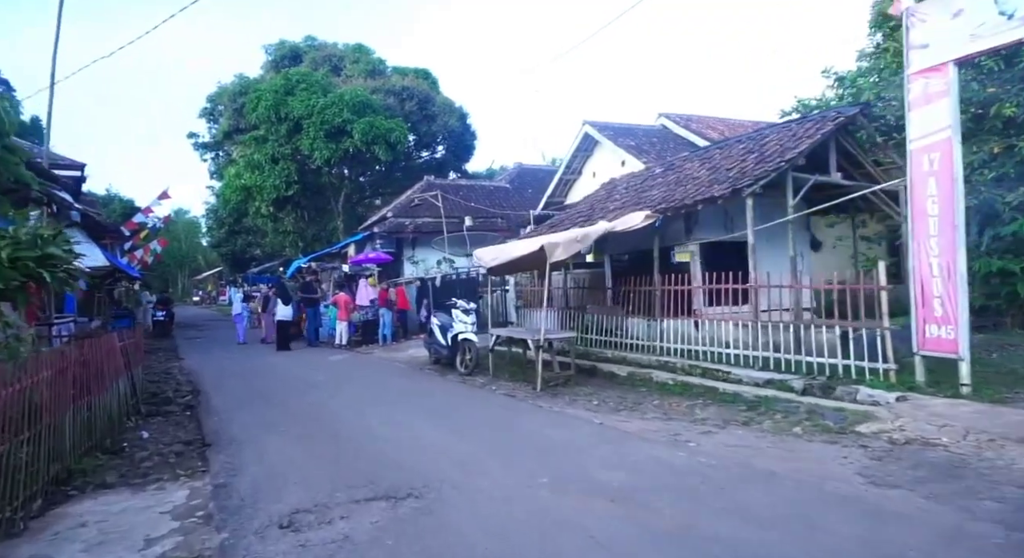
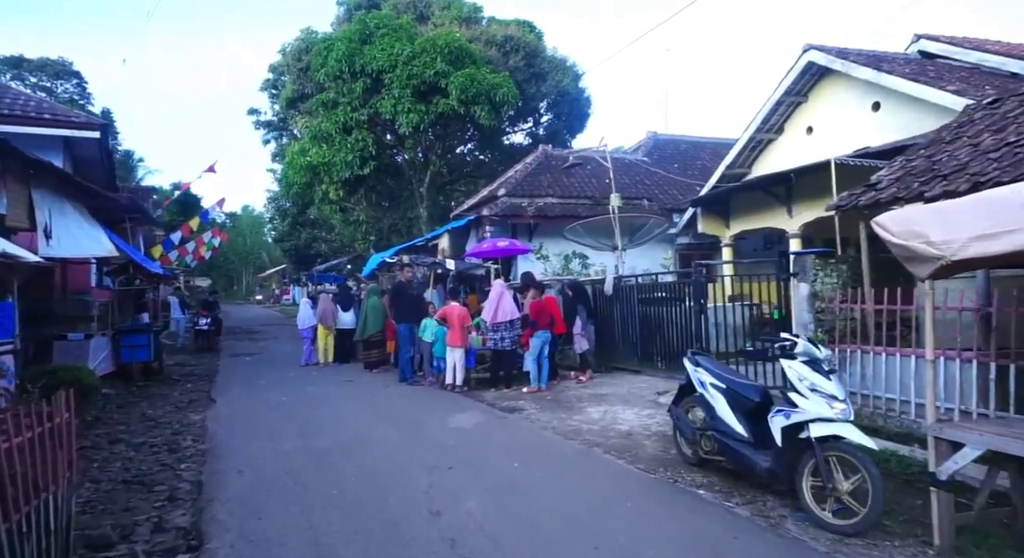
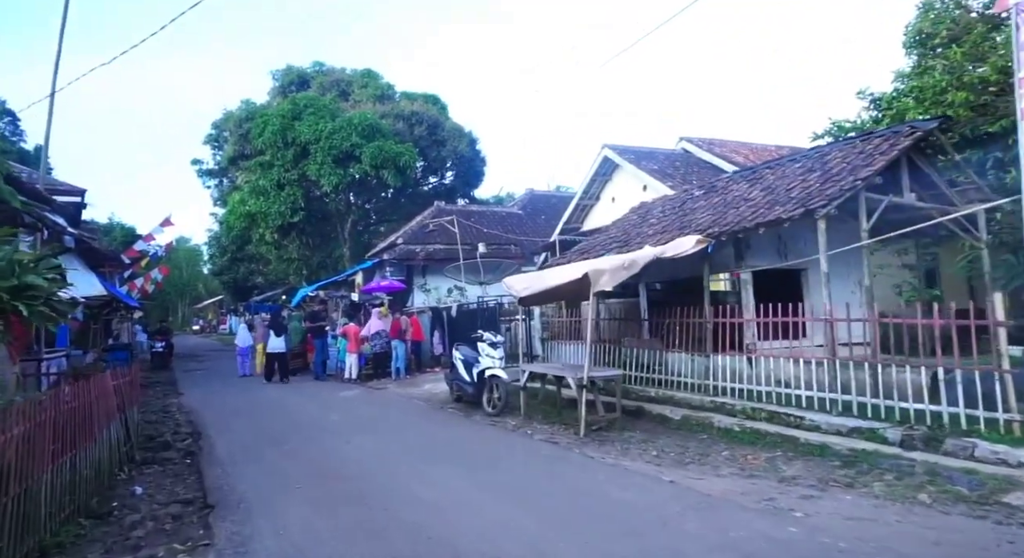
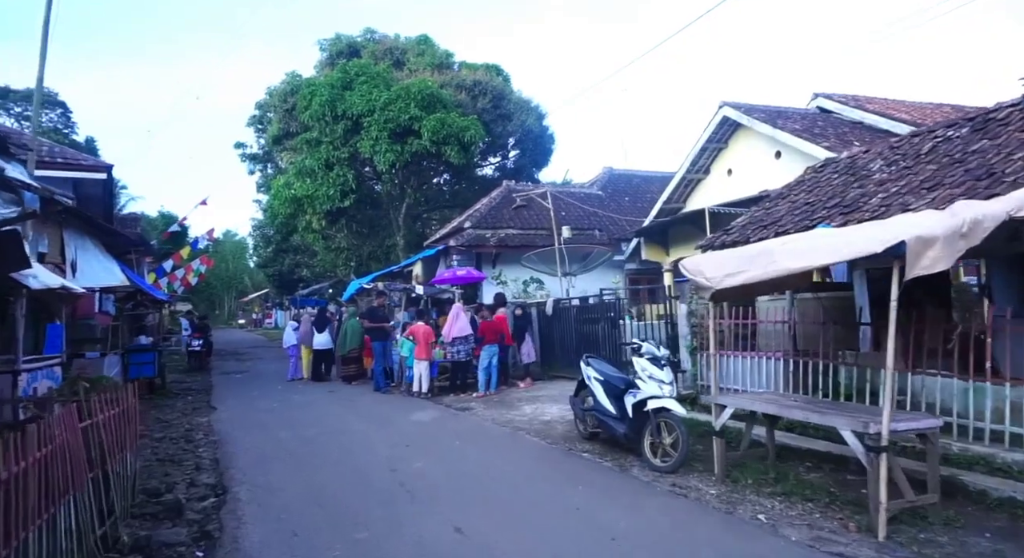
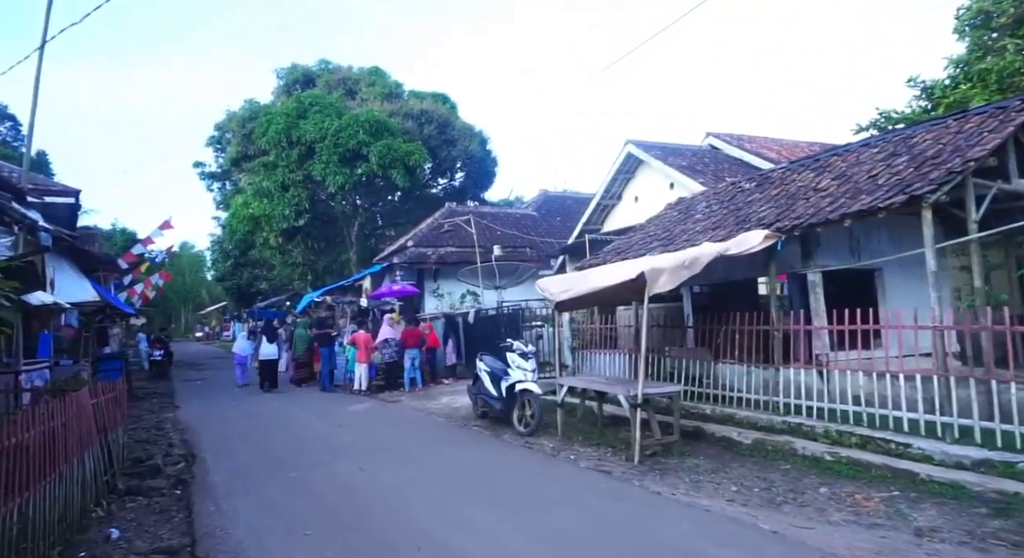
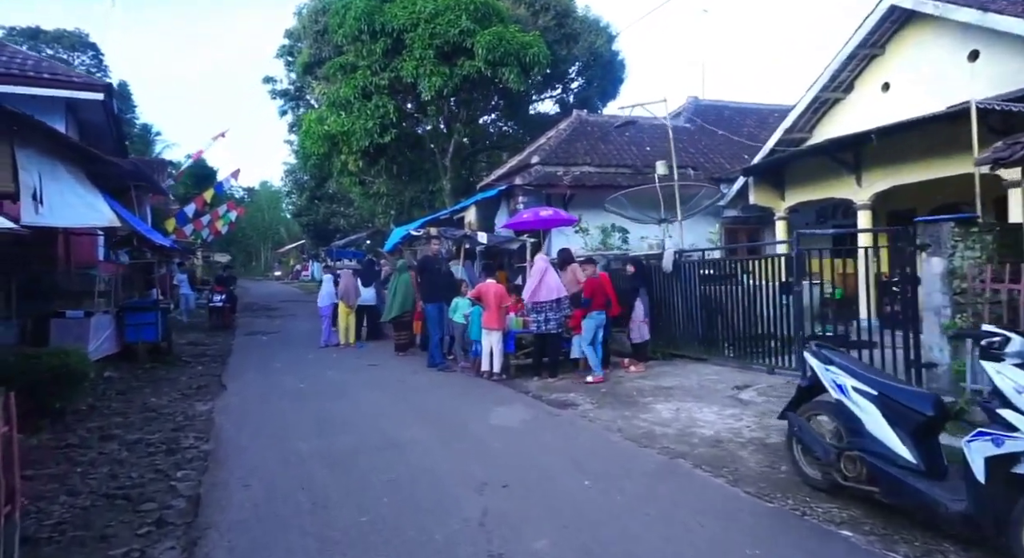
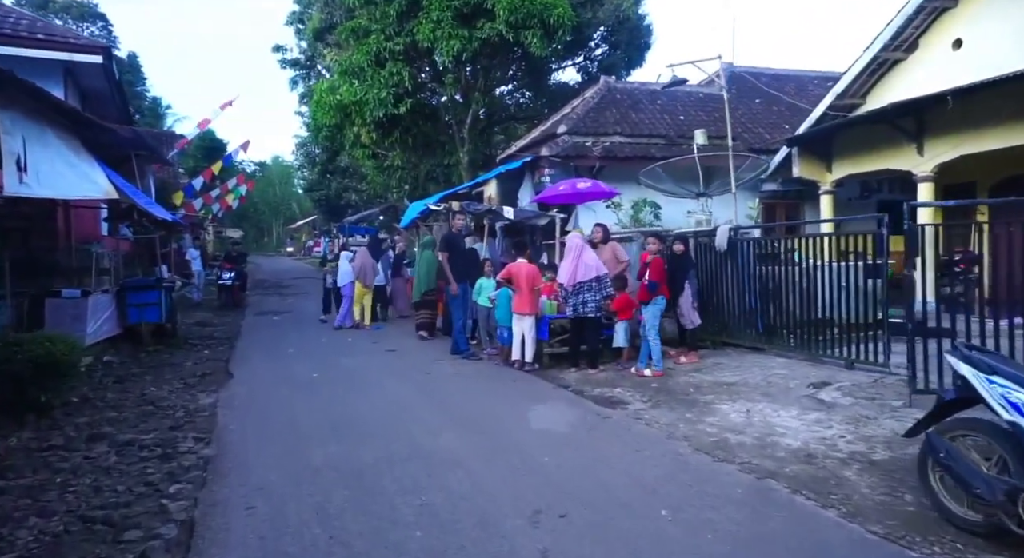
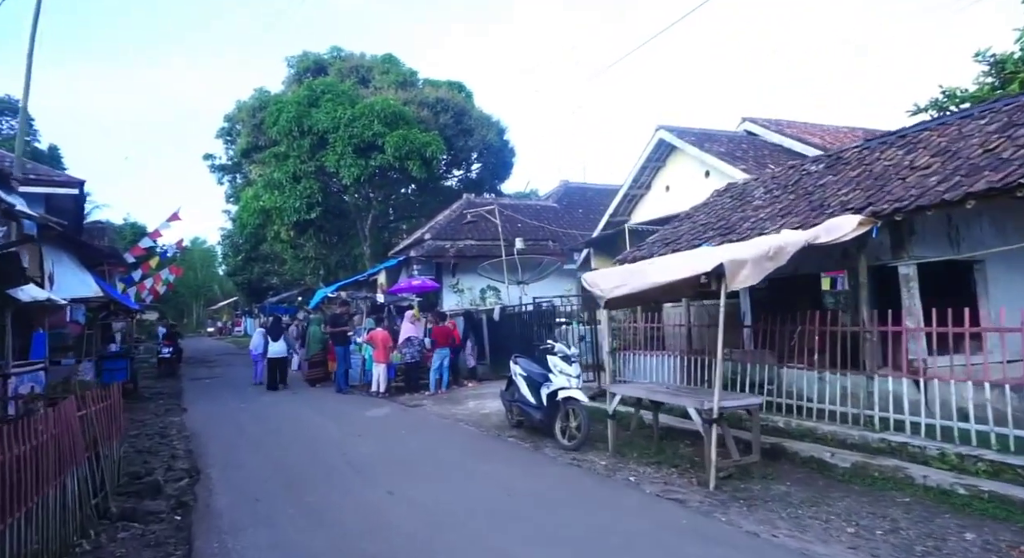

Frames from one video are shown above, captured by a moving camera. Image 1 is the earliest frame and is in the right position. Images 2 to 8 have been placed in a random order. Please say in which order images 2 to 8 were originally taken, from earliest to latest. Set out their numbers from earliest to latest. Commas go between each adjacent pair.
3, 5, 8, 4, 2, 6, 7
